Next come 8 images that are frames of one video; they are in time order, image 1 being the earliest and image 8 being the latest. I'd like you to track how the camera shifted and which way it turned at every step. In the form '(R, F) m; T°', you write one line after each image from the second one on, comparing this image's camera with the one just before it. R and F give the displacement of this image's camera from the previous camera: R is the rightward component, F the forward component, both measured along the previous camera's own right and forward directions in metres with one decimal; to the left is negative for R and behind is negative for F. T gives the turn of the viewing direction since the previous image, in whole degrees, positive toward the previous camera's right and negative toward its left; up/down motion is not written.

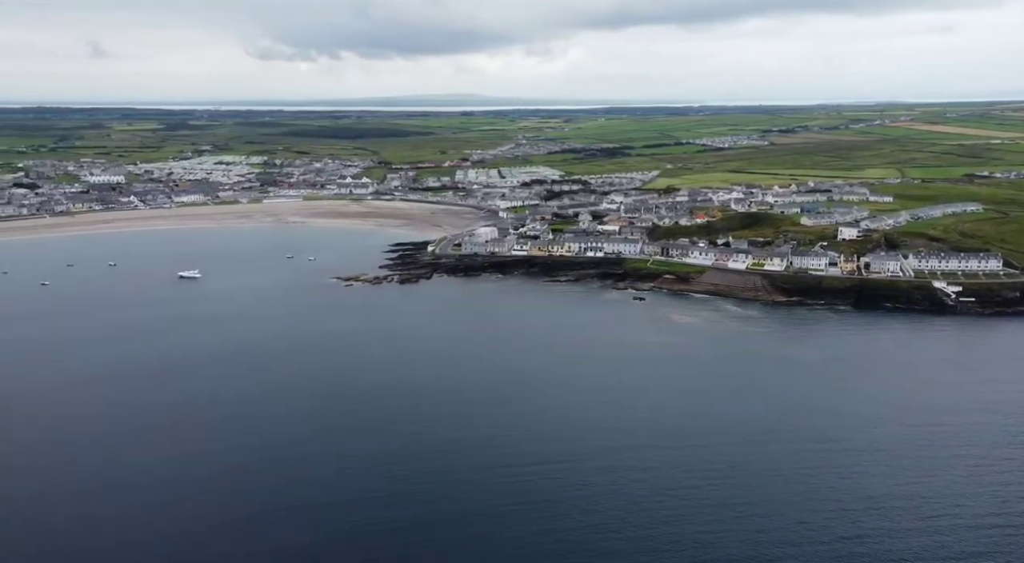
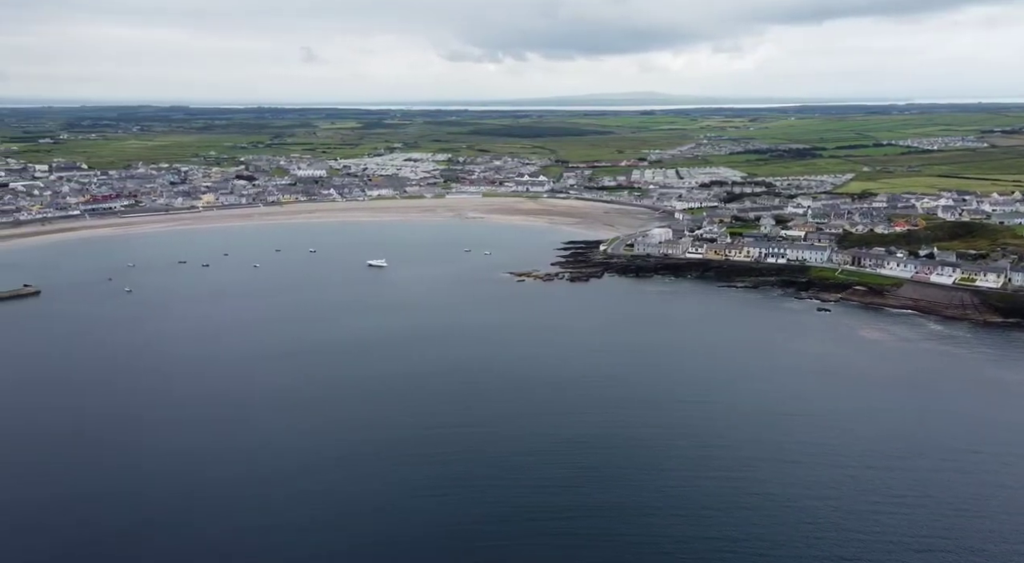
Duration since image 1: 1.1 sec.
(-0.2, -0.5) m; -14°
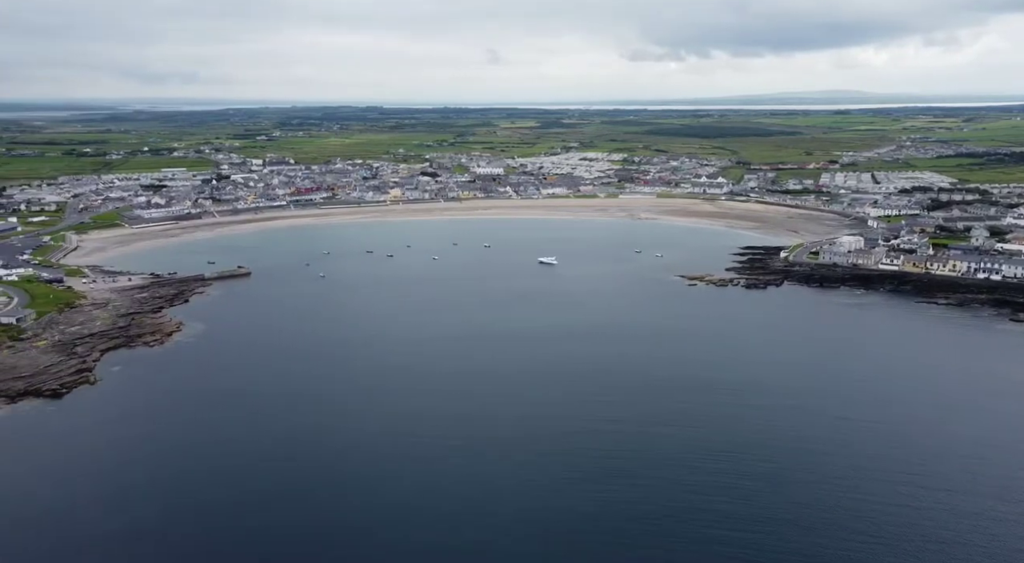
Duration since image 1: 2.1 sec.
(0.0, -0.4) m; -14°
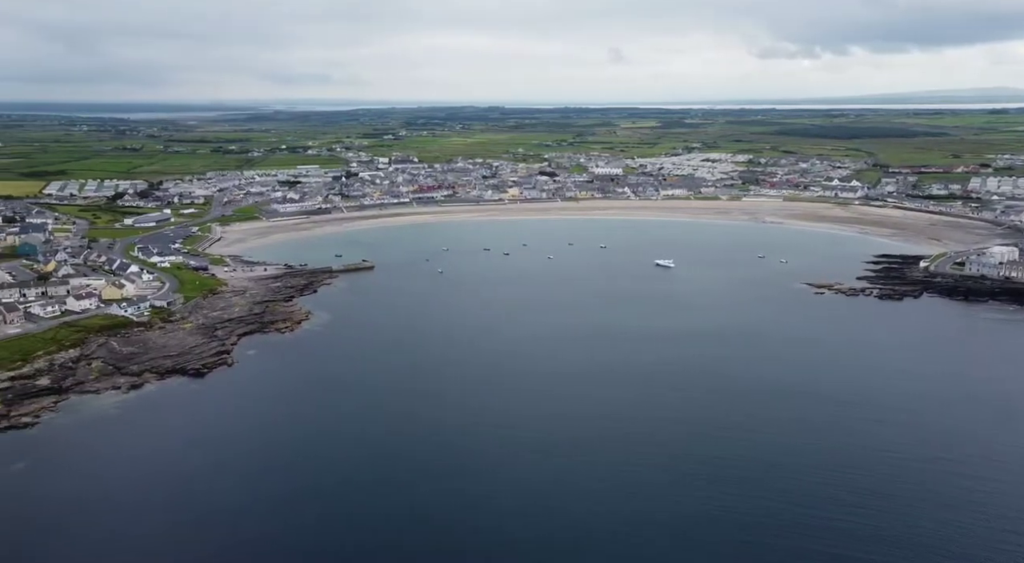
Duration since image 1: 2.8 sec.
(-0.1, +0.2) m; -9°
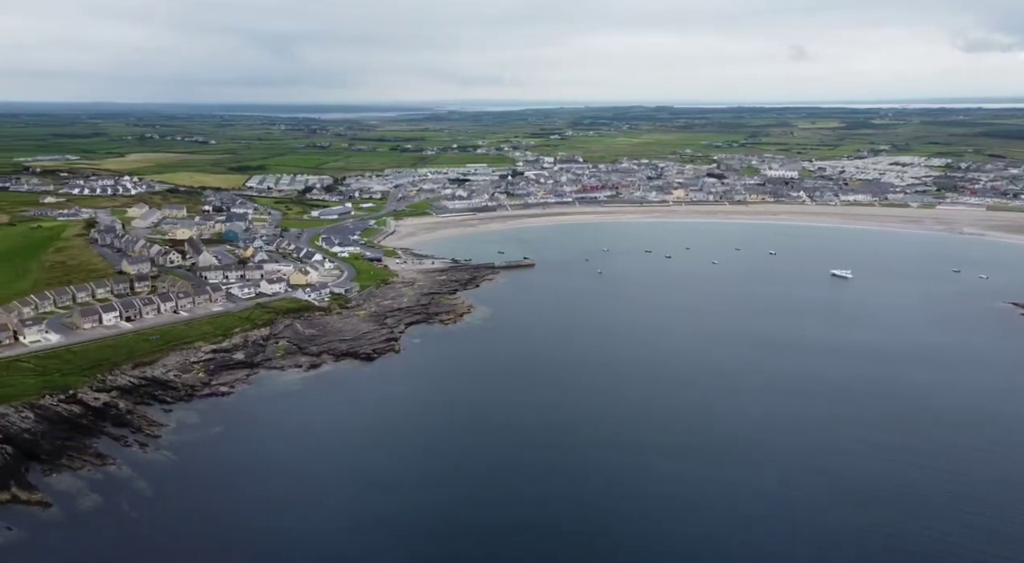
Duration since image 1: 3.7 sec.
(-0.4, +0.4) m; -13°
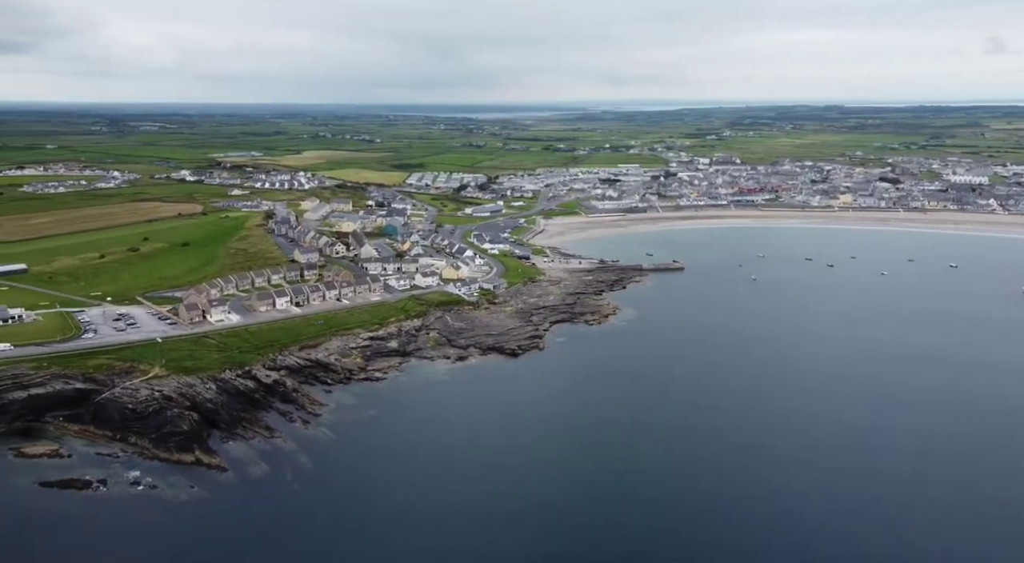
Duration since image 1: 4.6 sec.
(-0.7, +0.2) m; -11°
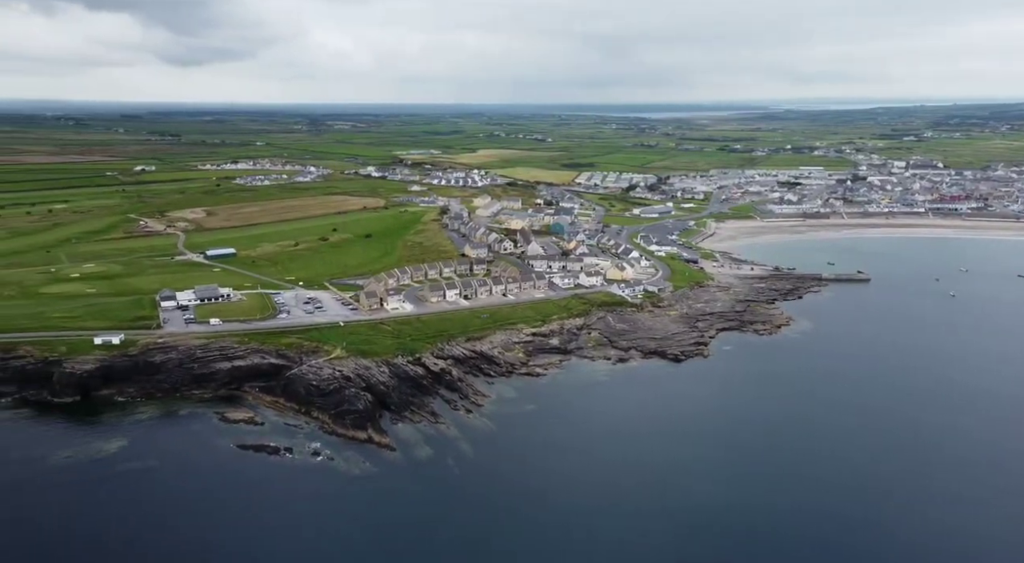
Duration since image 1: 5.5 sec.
(-1.3, -0.1) m; -12°
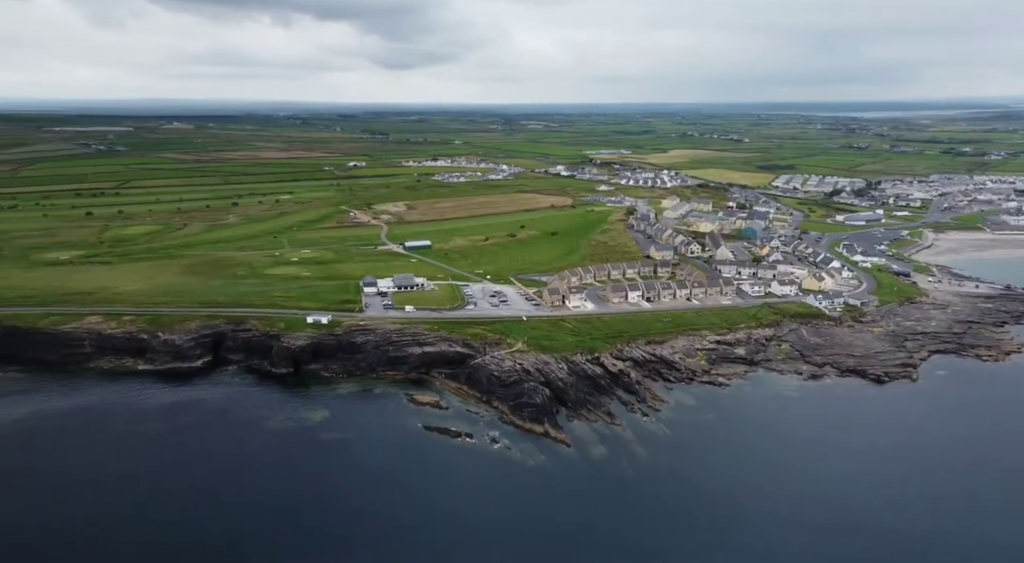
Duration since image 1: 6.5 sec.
(-1.6, -0.2) m; -13°
